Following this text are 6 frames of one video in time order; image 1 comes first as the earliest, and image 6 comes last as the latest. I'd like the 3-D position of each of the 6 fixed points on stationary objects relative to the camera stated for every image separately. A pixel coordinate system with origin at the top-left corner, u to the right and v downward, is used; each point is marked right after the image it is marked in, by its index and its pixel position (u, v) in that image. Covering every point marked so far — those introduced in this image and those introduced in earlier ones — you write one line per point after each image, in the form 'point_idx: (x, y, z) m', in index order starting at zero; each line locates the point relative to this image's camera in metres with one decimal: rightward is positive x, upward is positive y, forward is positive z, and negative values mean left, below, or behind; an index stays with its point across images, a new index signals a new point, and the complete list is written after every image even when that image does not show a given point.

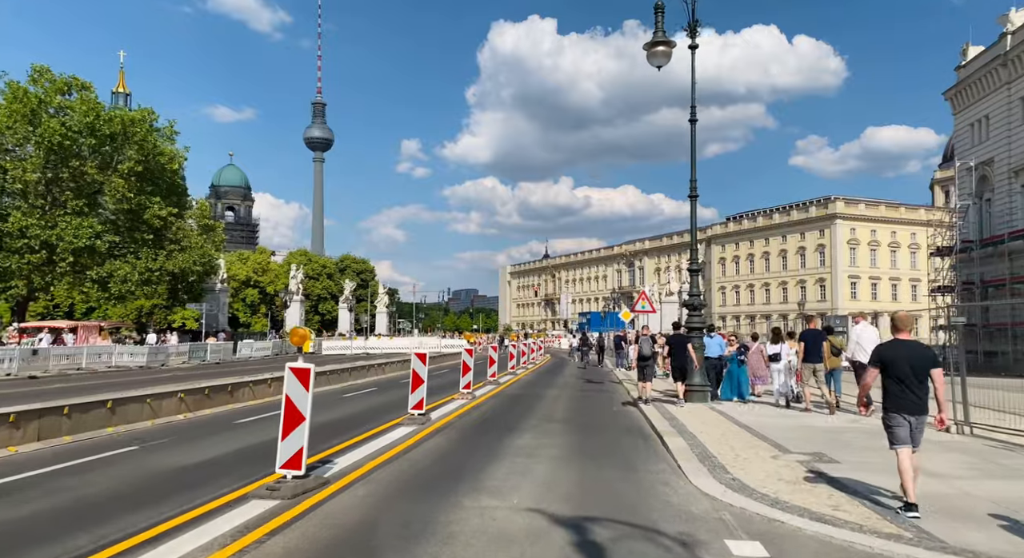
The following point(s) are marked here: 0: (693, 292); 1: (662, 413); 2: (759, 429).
0: (+3.9, -0.3, +15.8) m
1: (+3.0, -2.6, +14.6) m
2: (+3.9, -2.3, +11.3) m
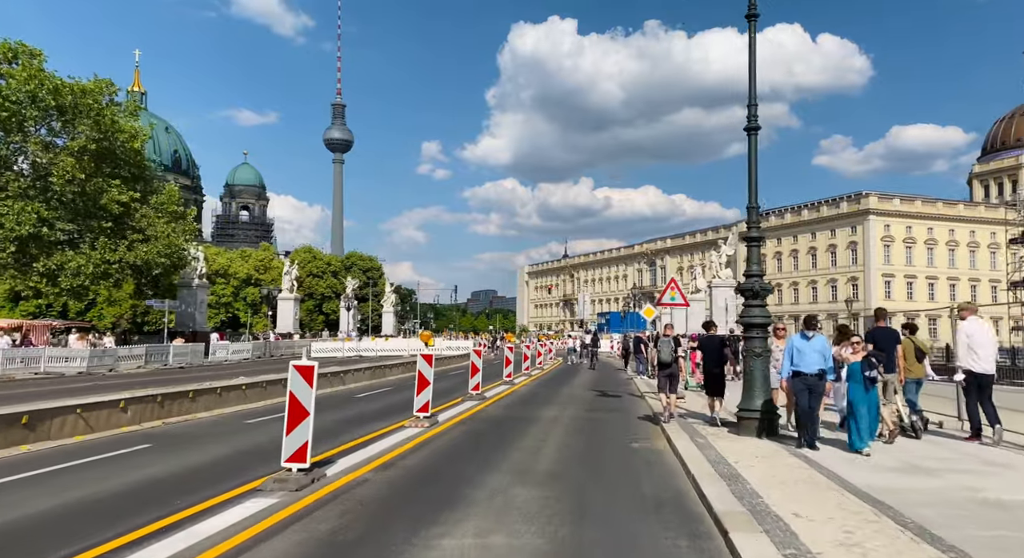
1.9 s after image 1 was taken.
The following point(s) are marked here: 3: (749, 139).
0: (+3.5, +0.1, +10.6) m
1: (+2.5, -2.2, +9.4) m
2: (+3.3, -1.9, +6.2) m
3: (+3.5, +2.0, +10.7) m
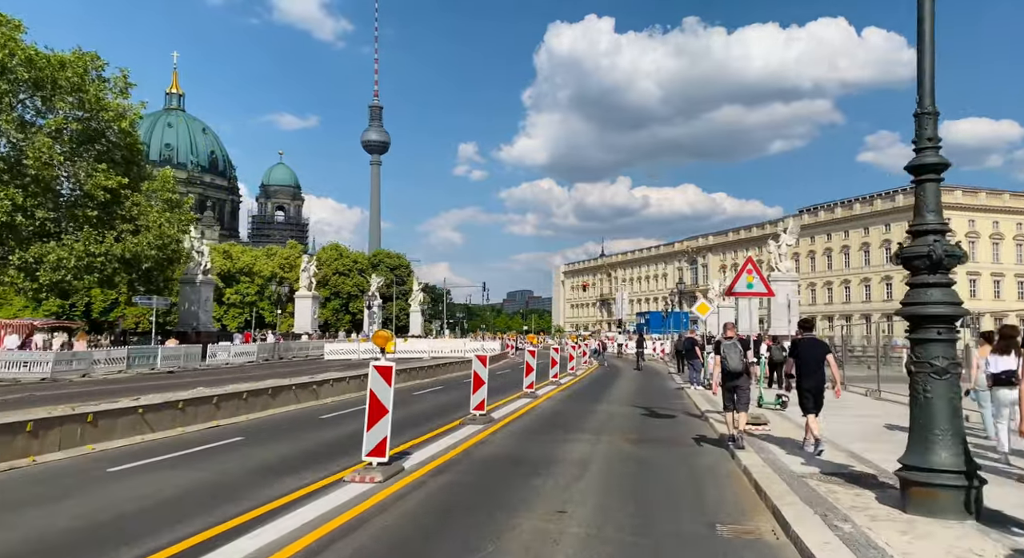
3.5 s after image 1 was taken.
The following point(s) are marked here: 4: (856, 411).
0: (+3.5, +0.5, +6.1) m
1: (+2.5, -1.9, +5.0) m
2: (+3.0, -1.6, +1.7) m
3: (+3.5, +2.4, +6.2) m
4: (+7.5, -2.9, +15.8) m
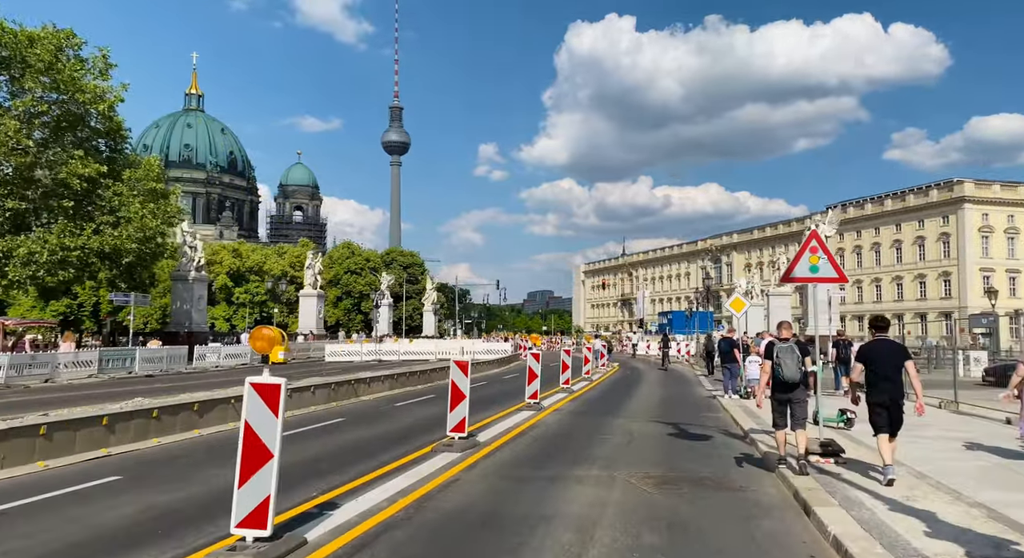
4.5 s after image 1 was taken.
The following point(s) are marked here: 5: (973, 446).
0: (+3.1, +0.7, +3.1) m
1: (+2.1, -1.7, +2.0) m
2: (+2.6, -1.4, -1.3) m
3: (+3.1, +2.6, +3.2) m
4: (+7.4, -2.6, +12.7) m
5: (+7.5, -2.7, +11.7) m
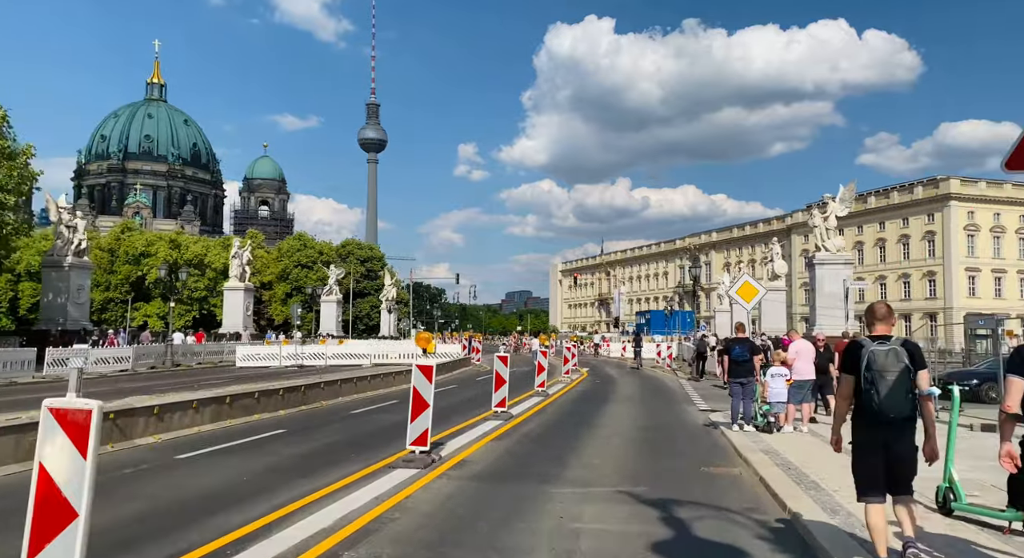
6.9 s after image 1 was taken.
0: (+1.9, +1.2, -3.3) m
1: (+0.9, -1.2, -4.4) m
2: (+1.5, -0.9, -7.8) m
3: (+1.9, +3.1, -3.2) m
4: (+5.9, -2.2, +6.4) m
5: (+6.0, -2.2, +5.4) m
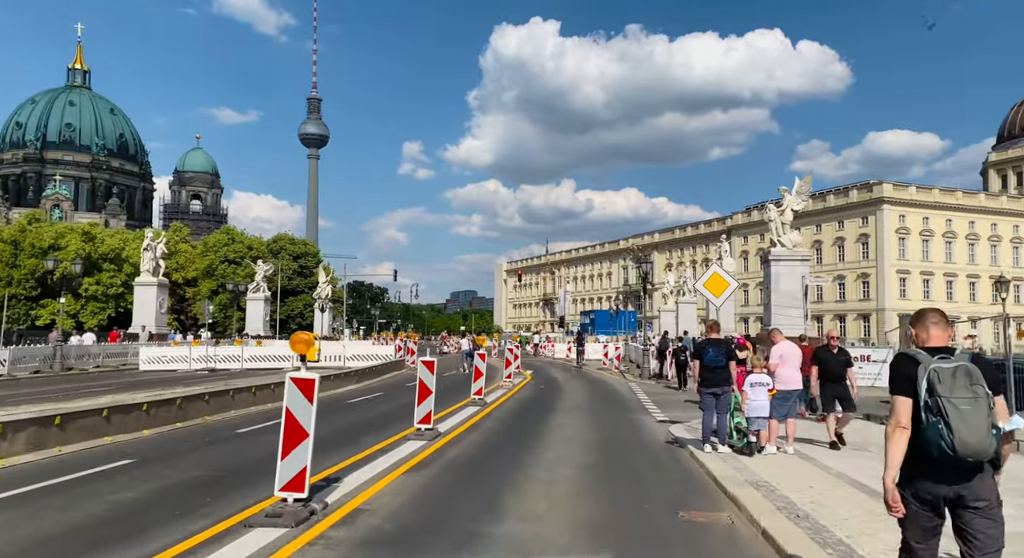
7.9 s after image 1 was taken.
0: (+2.1, +1.4, -5.6) m
1: (+1.1, -1.0, -6.9) m
2: (+2.0, -0.7, -10.1) m
3: (+2.1, +3.3, -5.5) m
4: (+5.3, -2.0, +4.3) m
5: (+5.5, -2.1, +3.3) m
